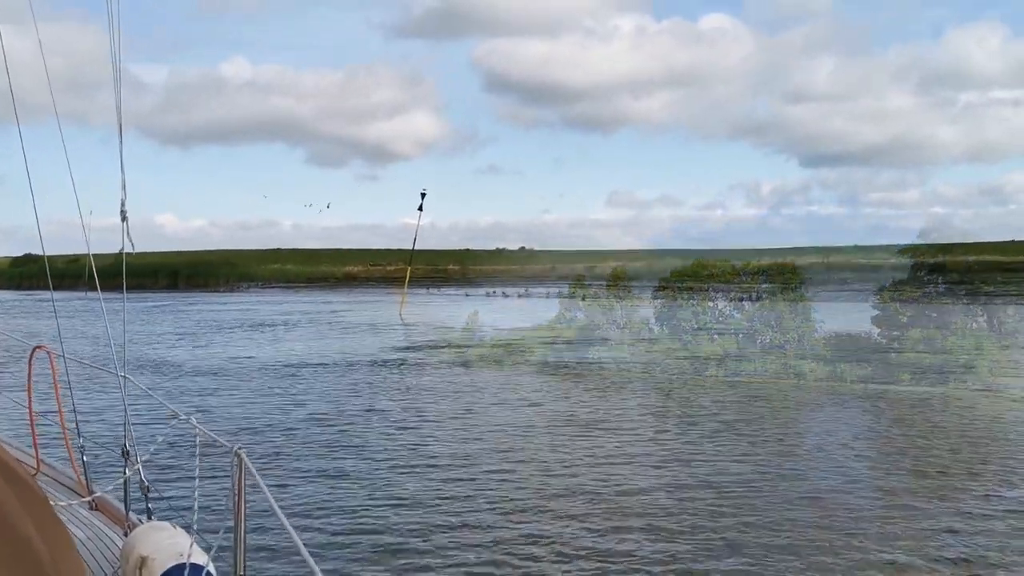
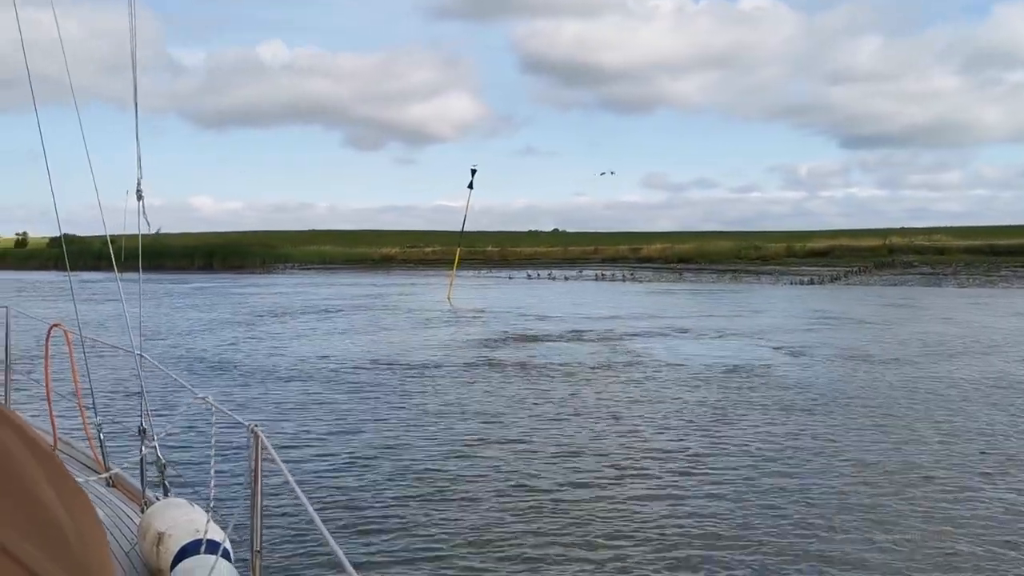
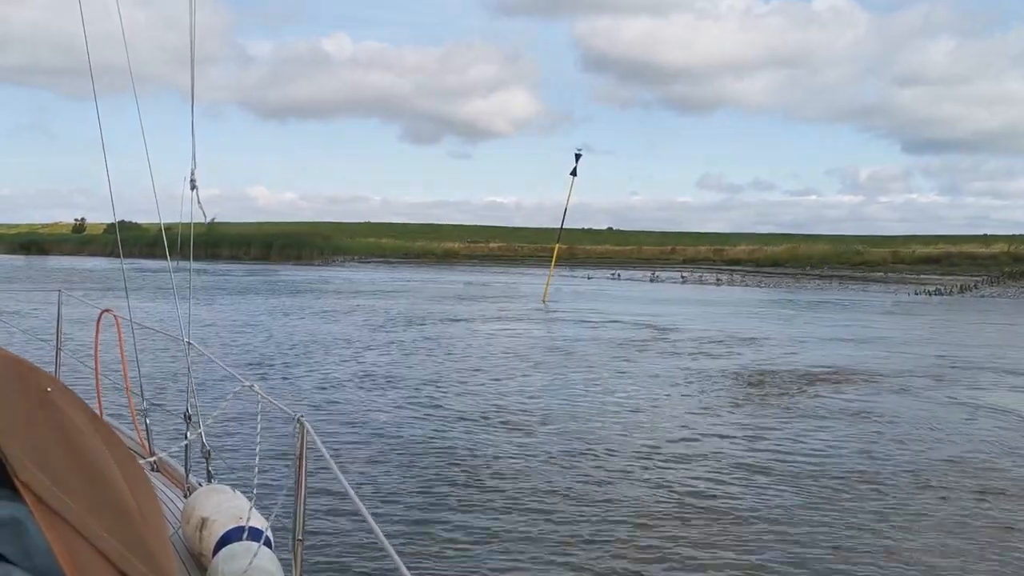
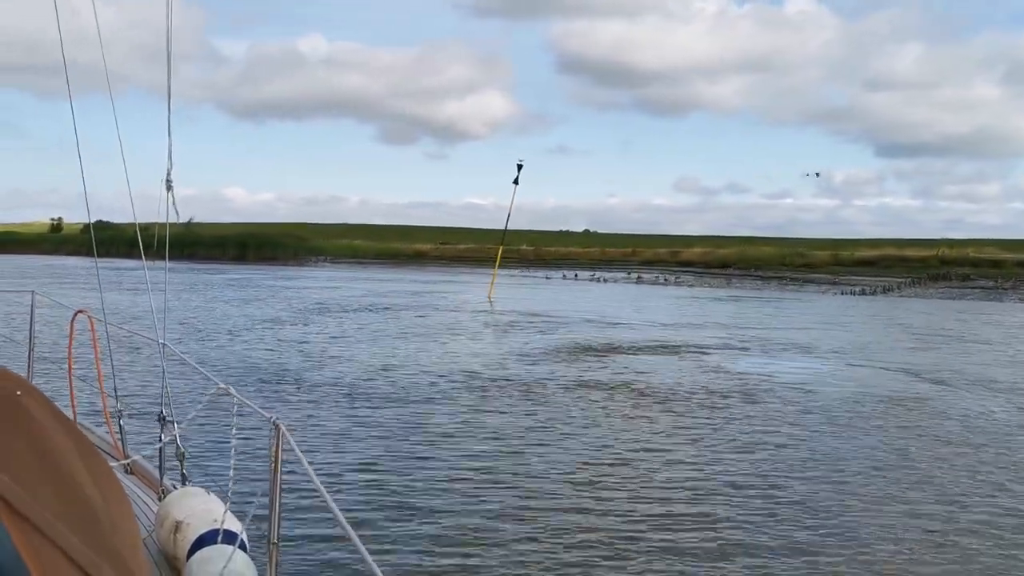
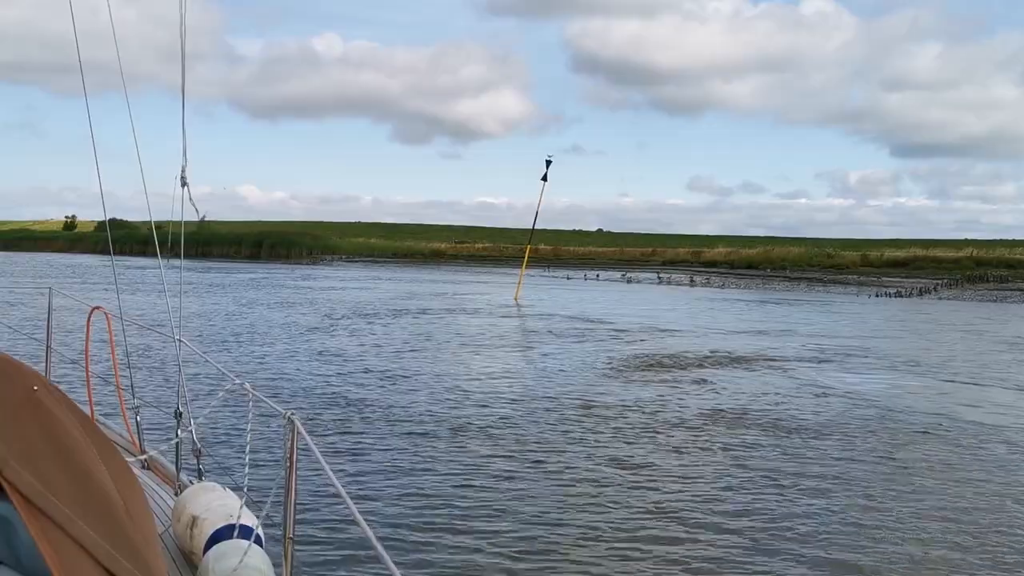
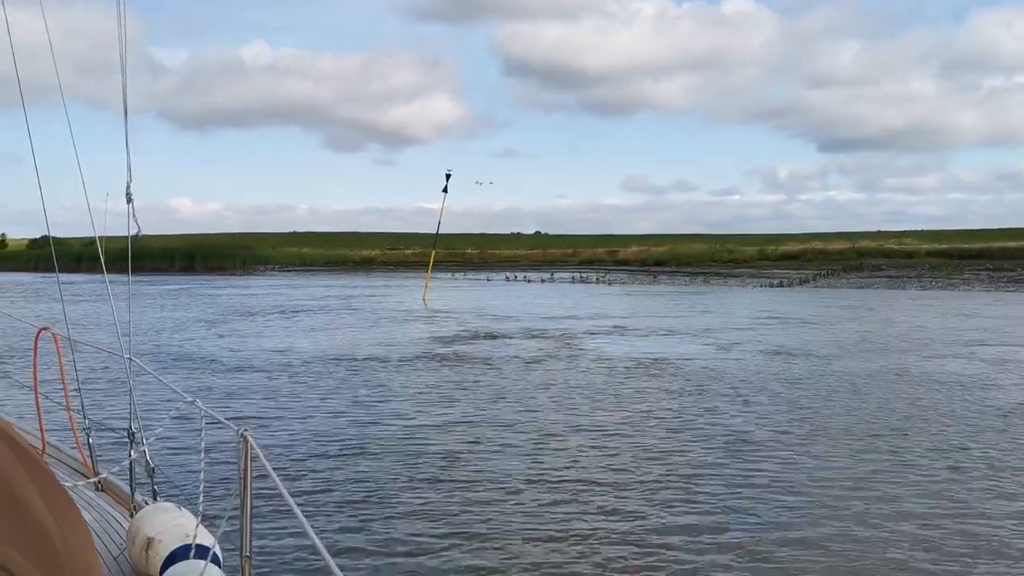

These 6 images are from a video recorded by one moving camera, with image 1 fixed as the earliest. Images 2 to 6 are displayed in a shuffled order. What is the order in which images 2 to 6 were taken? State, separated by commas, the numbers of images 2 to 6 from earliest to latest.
6, 2, 4, 5, 3
